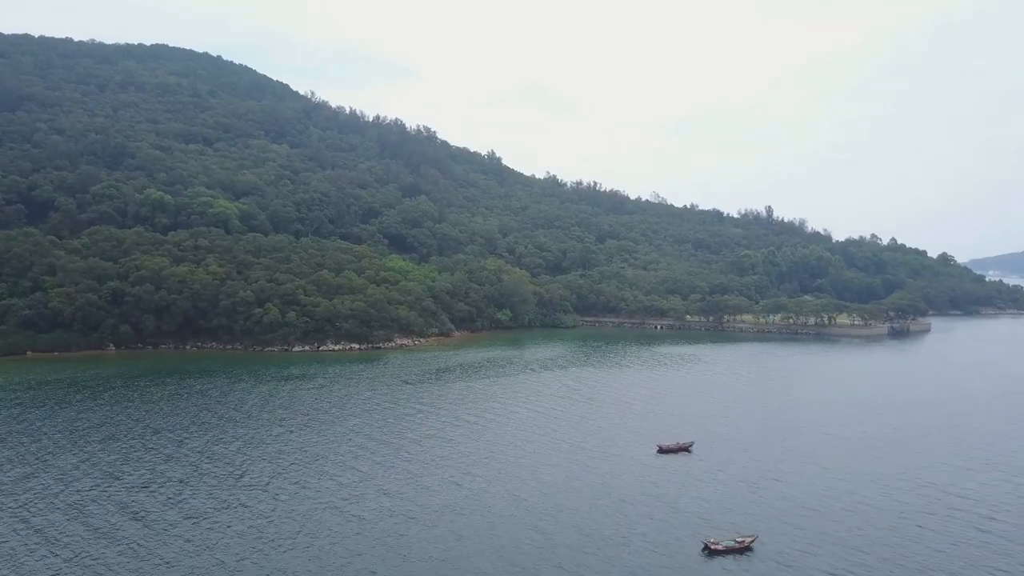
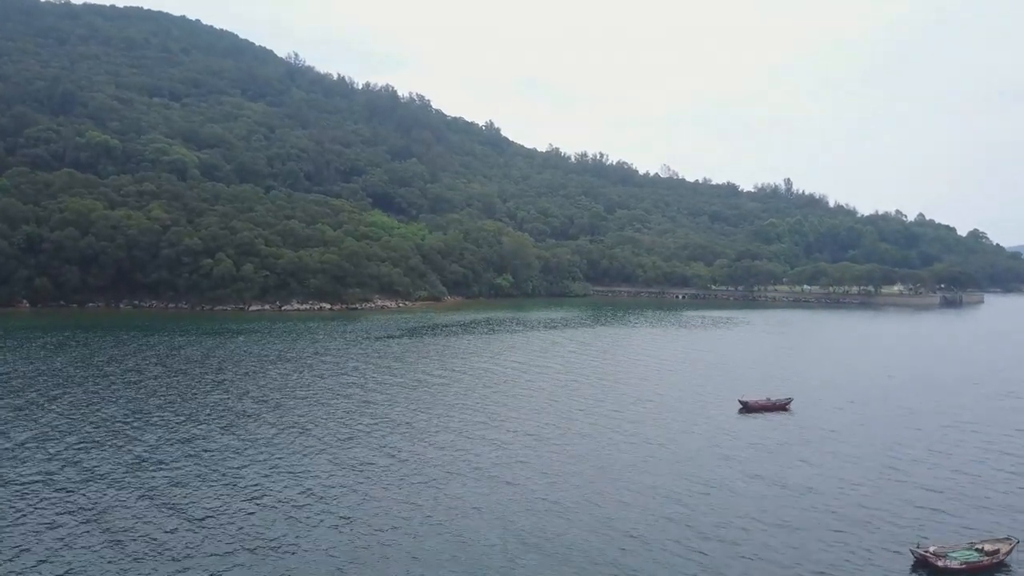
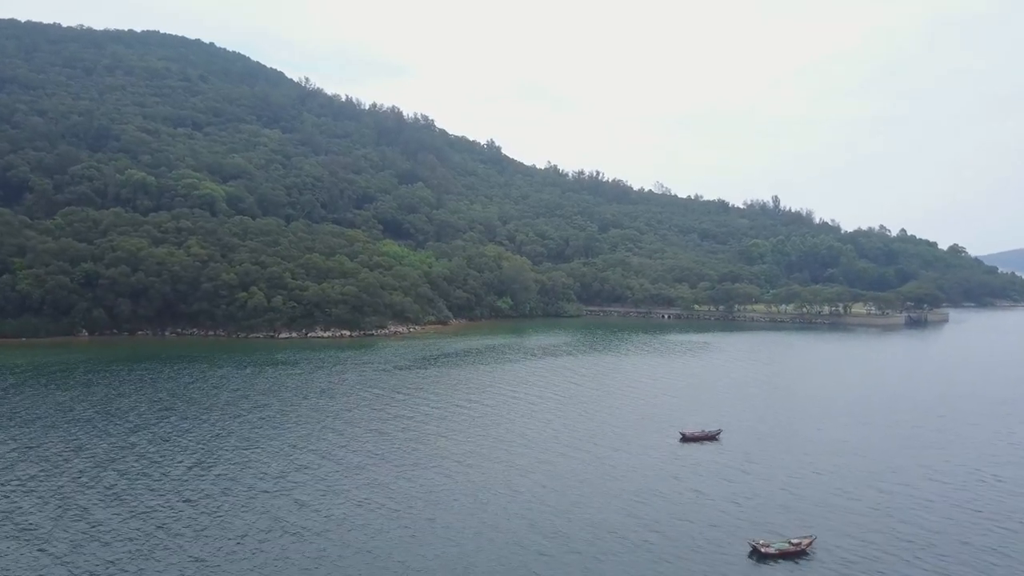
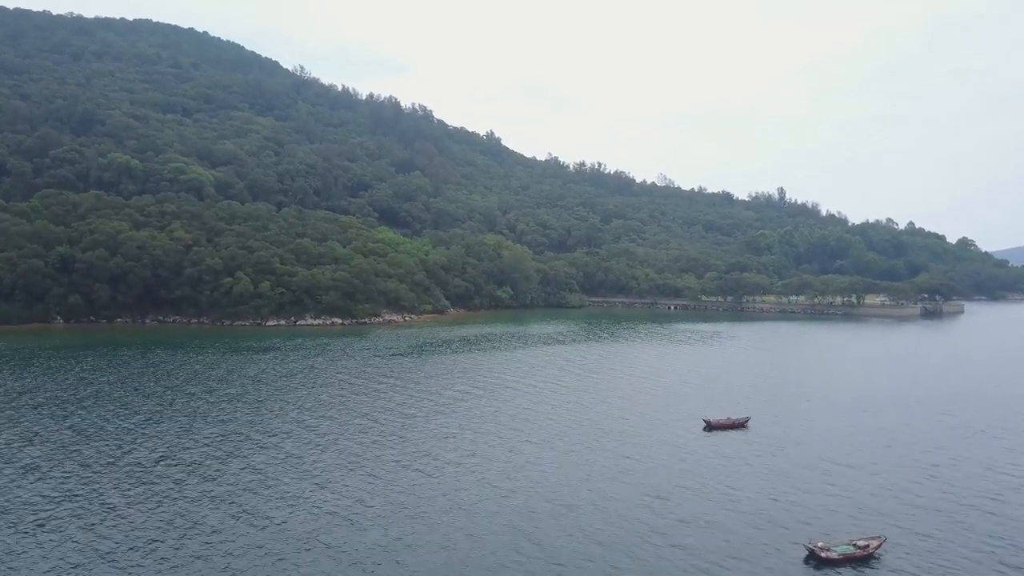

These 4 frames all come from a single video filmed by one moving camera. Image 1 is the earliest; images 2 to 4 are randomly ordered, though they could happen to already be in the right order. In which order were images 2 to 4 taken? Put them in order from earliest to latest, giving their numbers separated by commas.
3, 4, 2
